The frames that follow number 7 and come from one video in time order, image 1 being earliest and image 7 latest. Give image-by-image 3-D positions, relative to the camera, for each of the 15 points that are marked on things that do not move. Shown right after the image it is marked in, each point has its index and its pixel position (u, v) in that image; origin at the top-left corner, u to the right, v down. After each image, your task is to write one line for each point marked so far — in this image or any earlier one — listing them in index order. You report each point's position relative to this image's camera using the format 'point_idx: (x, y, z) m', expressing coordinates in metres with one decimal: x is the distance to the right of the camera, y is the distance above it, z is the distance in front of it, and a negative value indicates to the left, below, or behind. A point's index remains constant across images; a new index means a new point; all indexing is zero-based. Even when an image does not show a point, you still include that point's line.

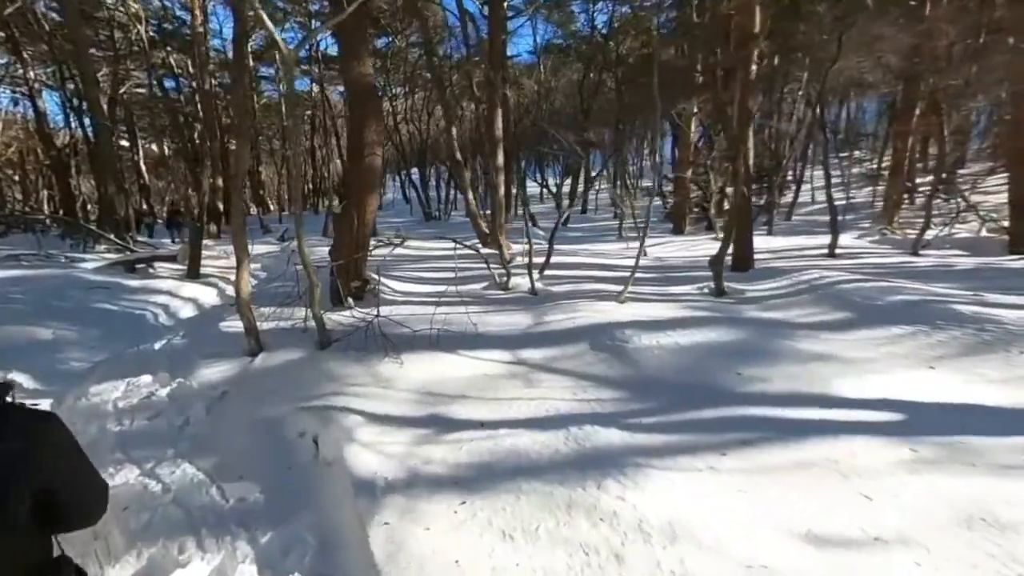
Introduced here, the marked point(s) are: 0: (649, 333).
0: (+2.2, -0.7, +5.6) m
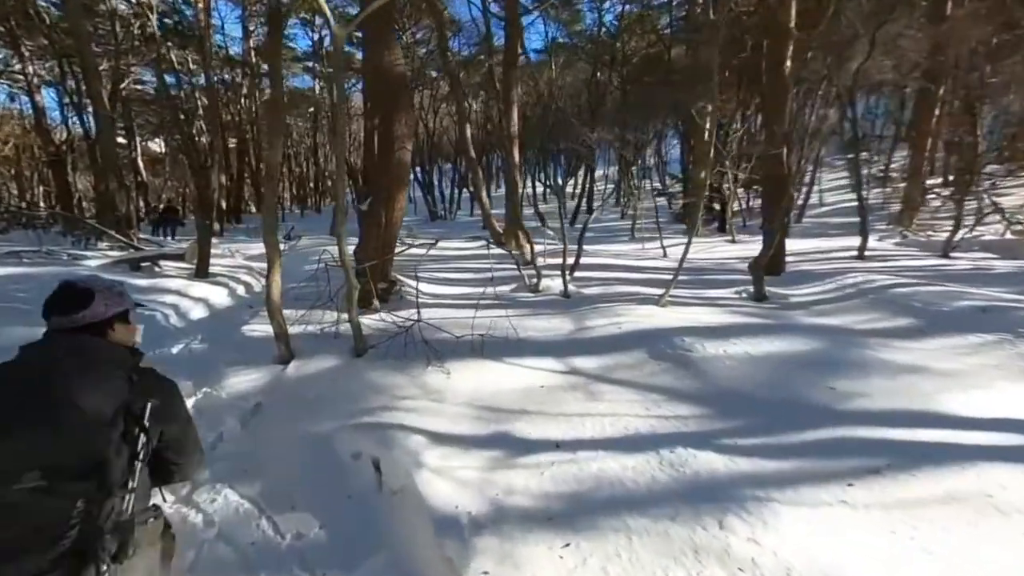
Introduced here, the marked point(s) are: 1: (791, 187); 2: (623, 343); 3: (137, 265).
0: (+3.0, -0.8, +5.2) m
1: (+6.7, +2.6, +8.6) m
2: (+1.9, -0.9, +5.7) m
3: (-12.1, +0.8, +11.2) m
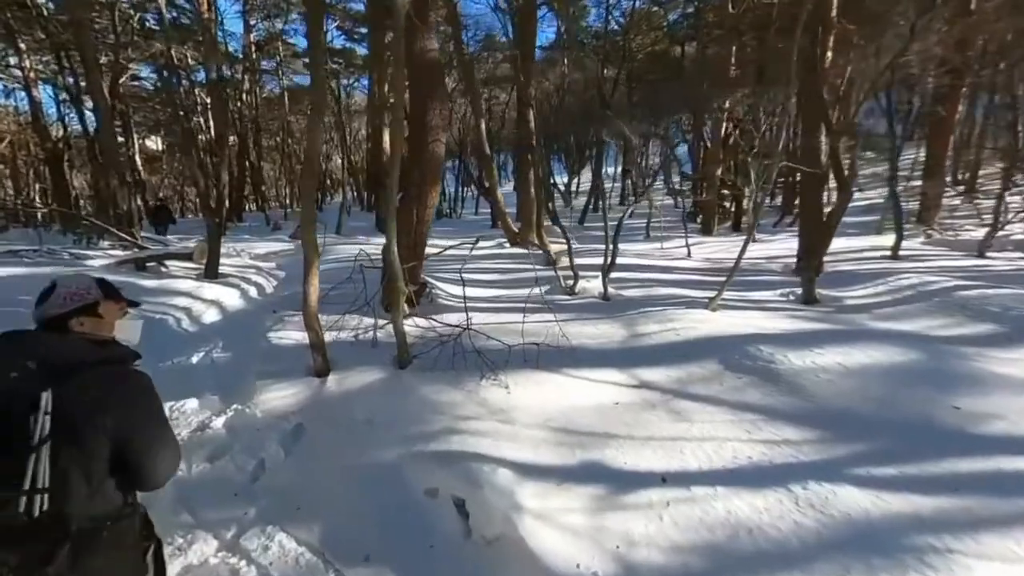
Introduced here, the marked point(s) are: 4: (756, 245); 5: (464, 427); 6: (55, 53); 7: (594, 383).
0: (+3.8, -0.8, +4.7) m
1: (+7.5, +2.5, +8.1) m
2: (+2.7, -1.0, +5.2) m
3: (-11.3, +0.7, +10.6) m
4: (+10.8, +1.9, +15.6) m
5: (-0.5, -1.4, +3.6) m
6: (-22.7, +11.4, +17.3) m
7: (+1.1, -1.2, +4.6) m
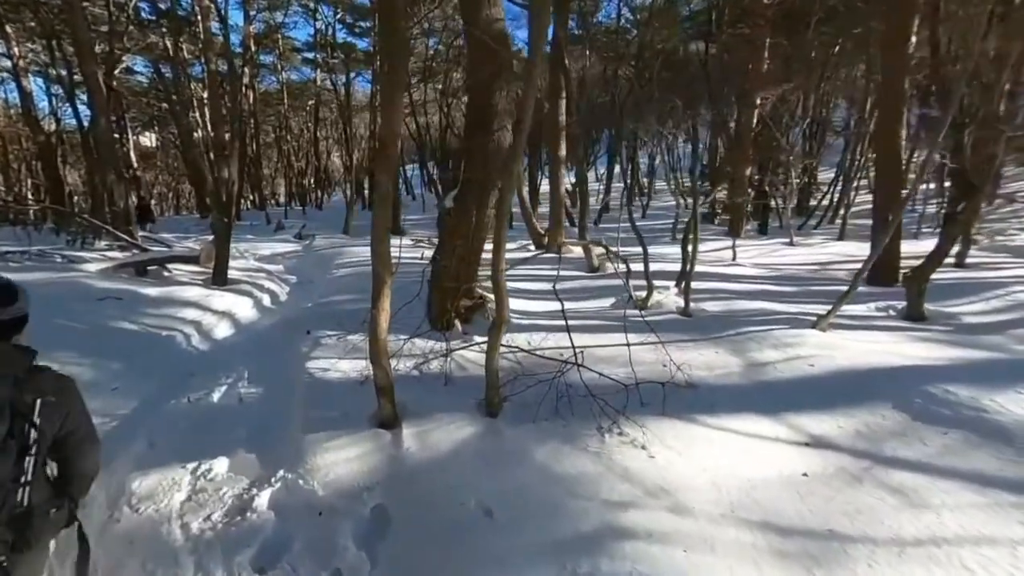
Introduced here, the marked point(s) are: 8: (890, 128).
0: (+5.1, -1.1, +3.7) m
1: (+8.8, +2.2, +7.1) m
2: (+4.0, -1.3, +4.2) m
3: (-10.0, +0.5, +9.4) m
4: (+12.0, +1.6, +14.7) m
5: (+0.8, -1.7, +2.5) m
6: (-21.4, +11.2, +15.9) m
7: (+2.4, -1.5, +3.5) m
8: (+9.8, +4.2, +9.0) m
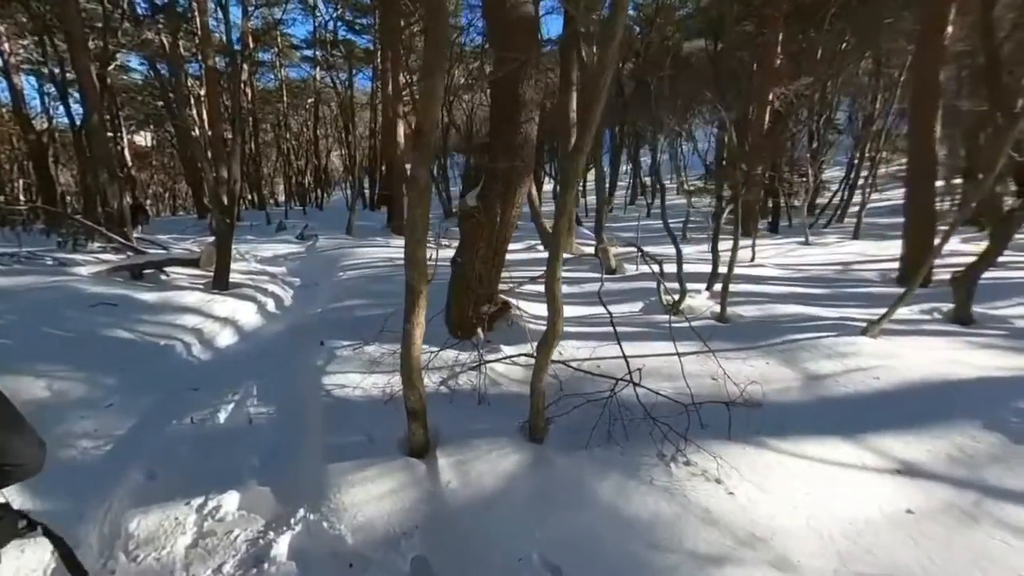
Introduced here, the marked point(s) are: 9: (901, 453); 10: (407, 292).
0: (+5.6, -1.2, +3.3) m
1: (+9.3, +2.2, +6.7) m
2: (+4.5, -1.3, +3.8) m
3: (-9.6, +0.4, +9.0) m
4: (+12.4, +1.6, +14.3) m
5: (+1.3, -1.8, +2.1) m
6: (-21.1, +11.1, +15.4) m
7: (+2.9, -1.6, +3.1) m
8: (+10.2, +4.2, +8.6) m
9: (+3.6, -1.6, +3.2) m
10: (-0.9, 0.0, +2.9) m
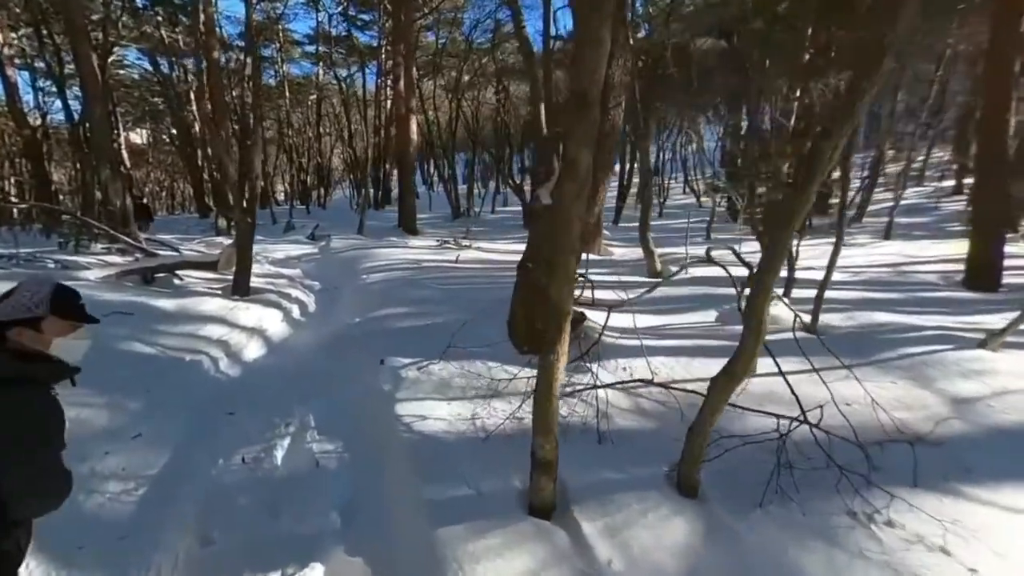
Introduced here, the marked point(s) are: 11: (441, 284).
0: (+6.7, -1.3, +2.7) m
1: (+10.4, +2.1, +6.2) m
2: (+5.6, -1.4, +3.1) m
3: (-8.5, +0.3, +8.2) m
4: (+13.5, +1.5, +13.7) m
5: (+2.4, -1.9, +1.5) m
6: (-20.0, +10.9, +14.6) m
7: (+4.0, -1.7, +2.5) m
8: (+11.3, +4.1, +8.0) m
9: (+4.8, -1.7, +2.6) m
10: (+0.2, -0.2, +2.3) m
11: (-1.7, +0.1, +8.2) m
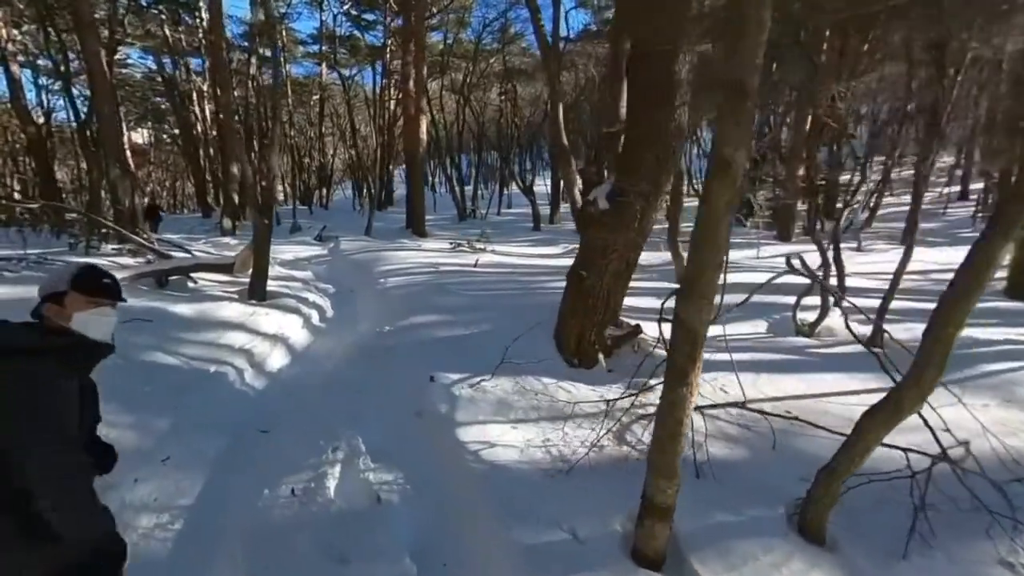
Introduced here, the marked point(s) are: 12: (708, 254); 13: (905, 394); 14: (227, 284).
0: (+7.4, -1.5, +2.4) m
1: (+11.1, +1.9, +5.9) m
2: (+6.3, -1.6, +2.8) m
3: (-7.8, +0.2, +7.9) m
4: (+14.2, +1.3, +13.5) m
5: (+3.1, -2.0, +1.1) m
6: (-19.3, +10.9, +14.2) m
7: (+4.7, -1.9, +2.1) m
8: (+12.0, +3.8, +7.8) m
9: (+5.5, -1.8, +2.3) m
10: (+1.0, -0.3, +2.0) m
11: (-1.0, -0.1, +7.8) m
12: (+1.0, +0.2, +1.9) m
13: (+2.1, -0.7, +2.1) m
14: (-6.8, +0.1, +8.4) m
